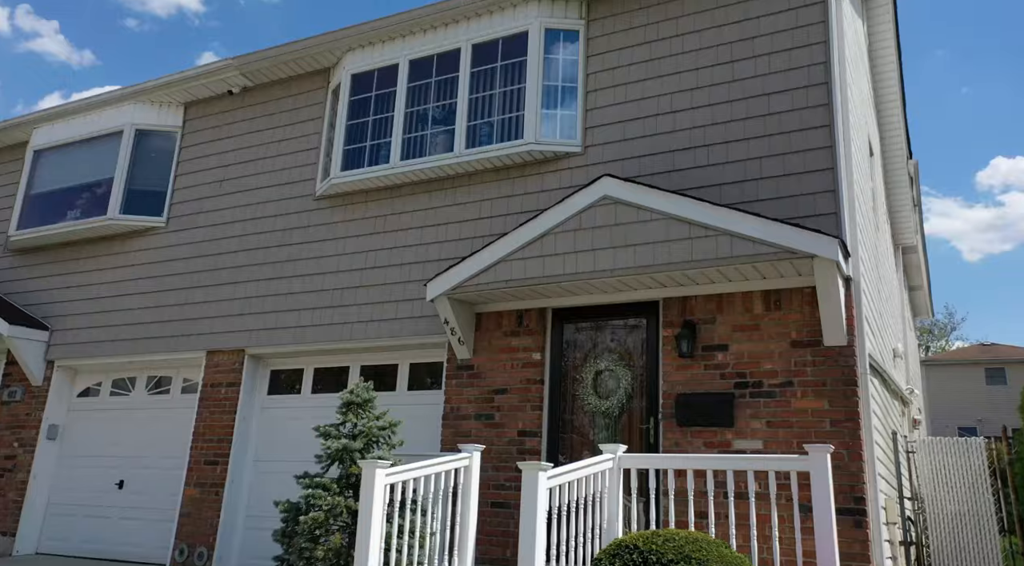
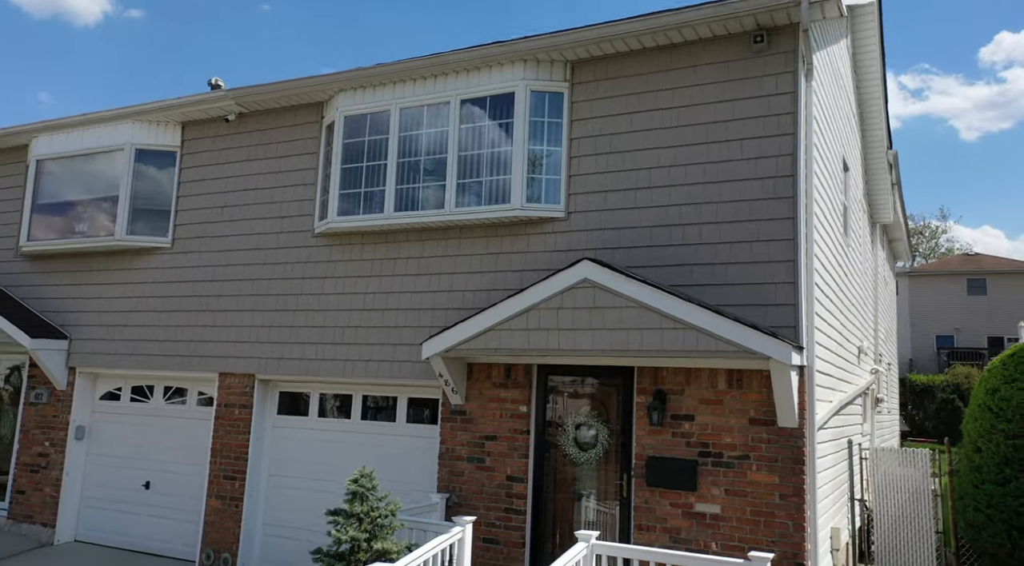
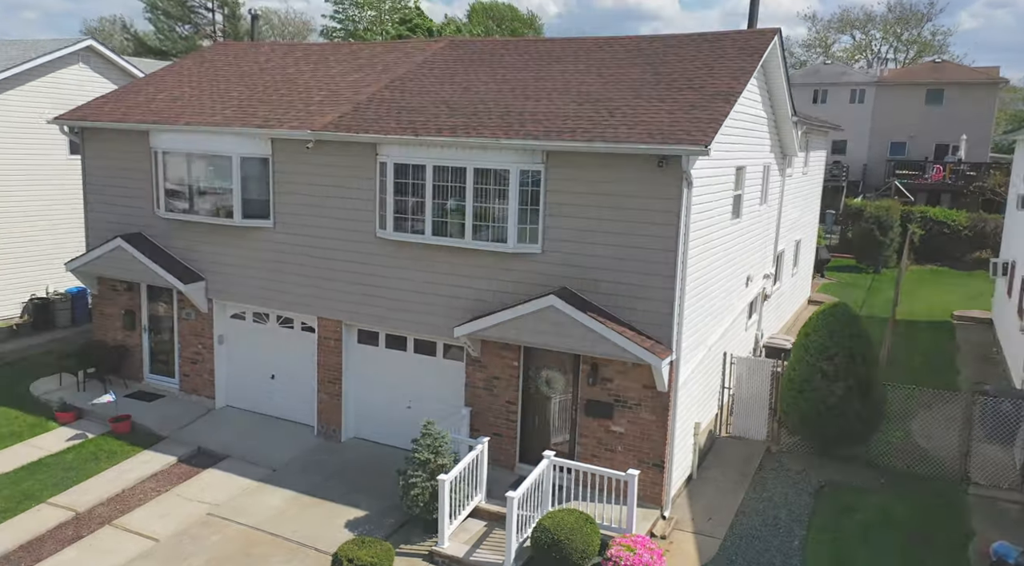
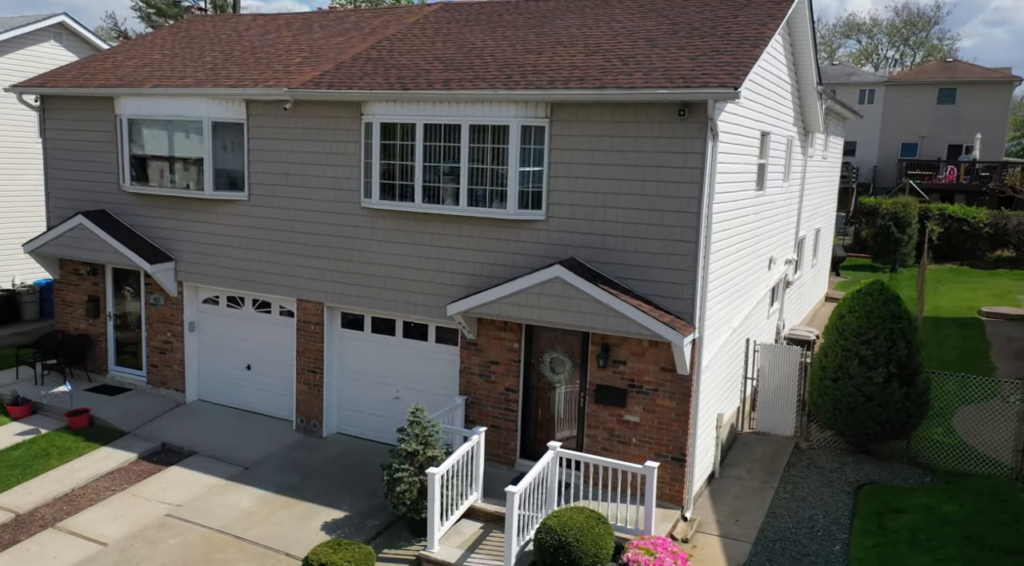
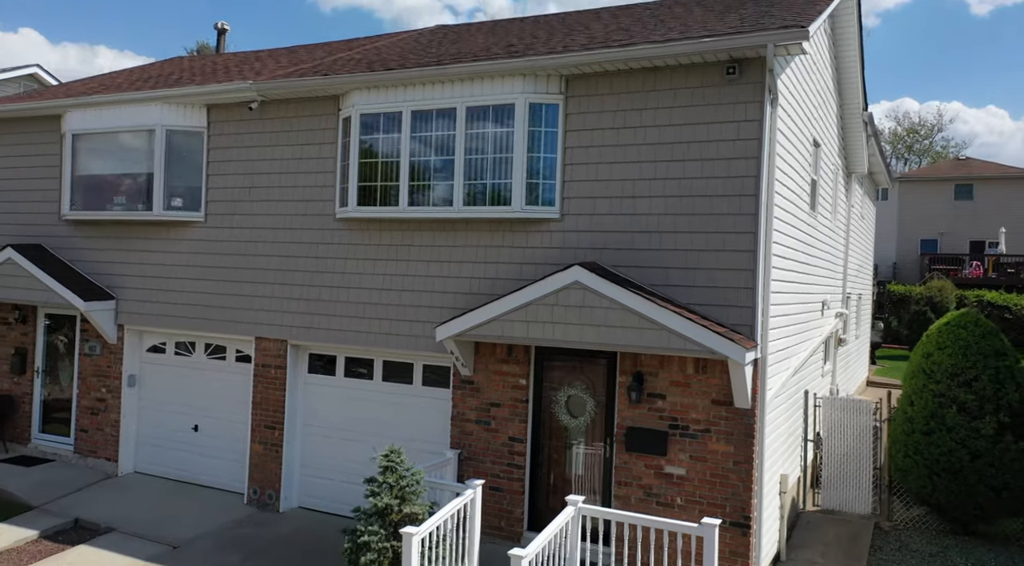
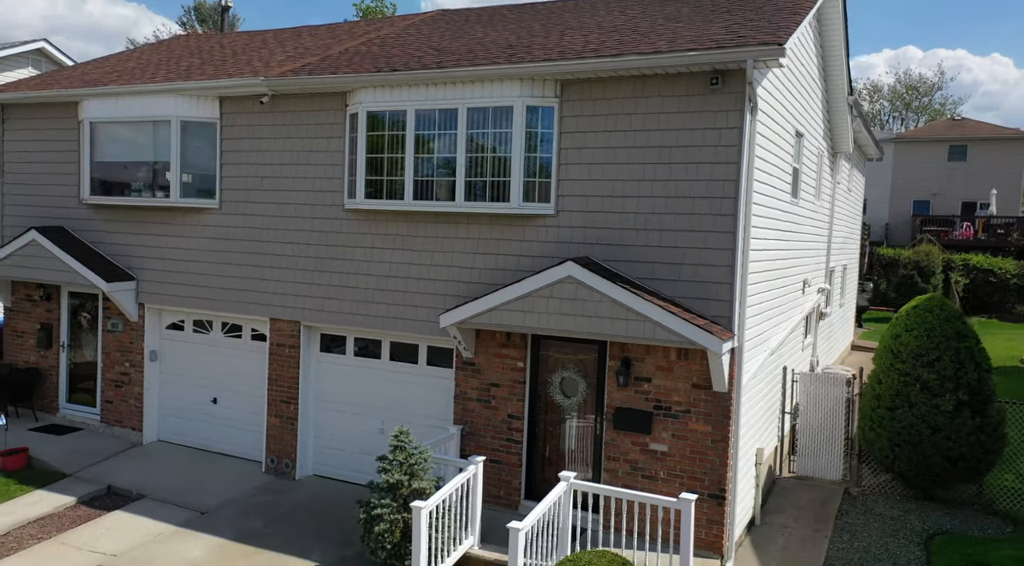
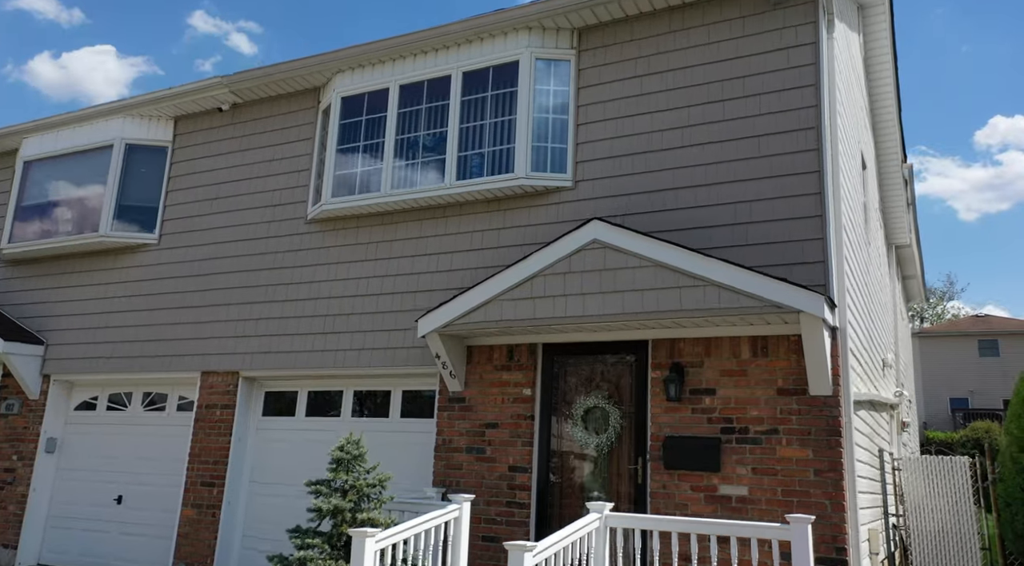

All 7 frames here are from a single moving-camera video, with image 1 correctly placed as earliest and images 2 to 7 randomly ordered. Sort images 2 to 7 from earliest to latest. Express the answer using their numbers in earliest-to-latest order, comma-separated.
7, 2, 5, 6, 4, 3
